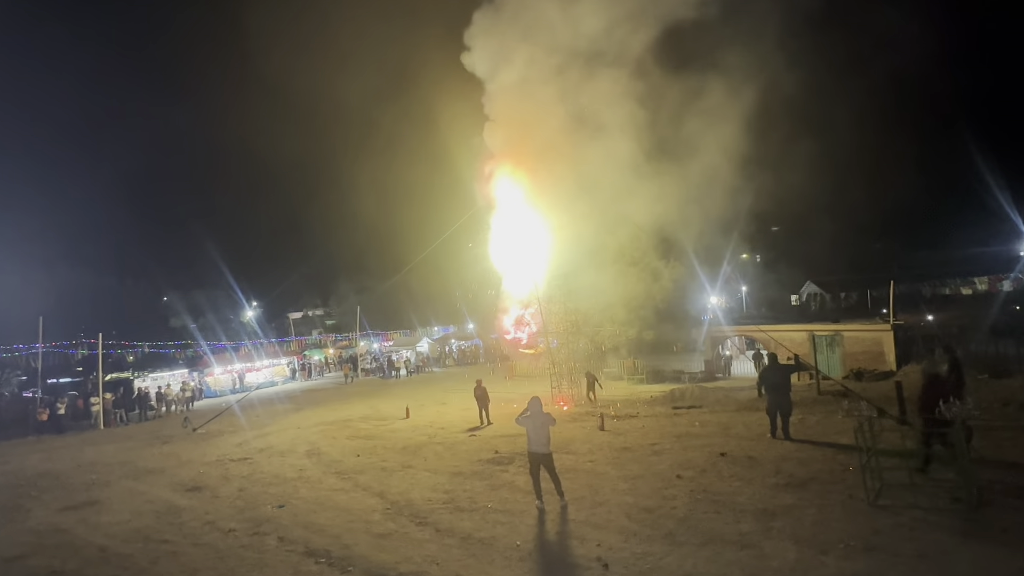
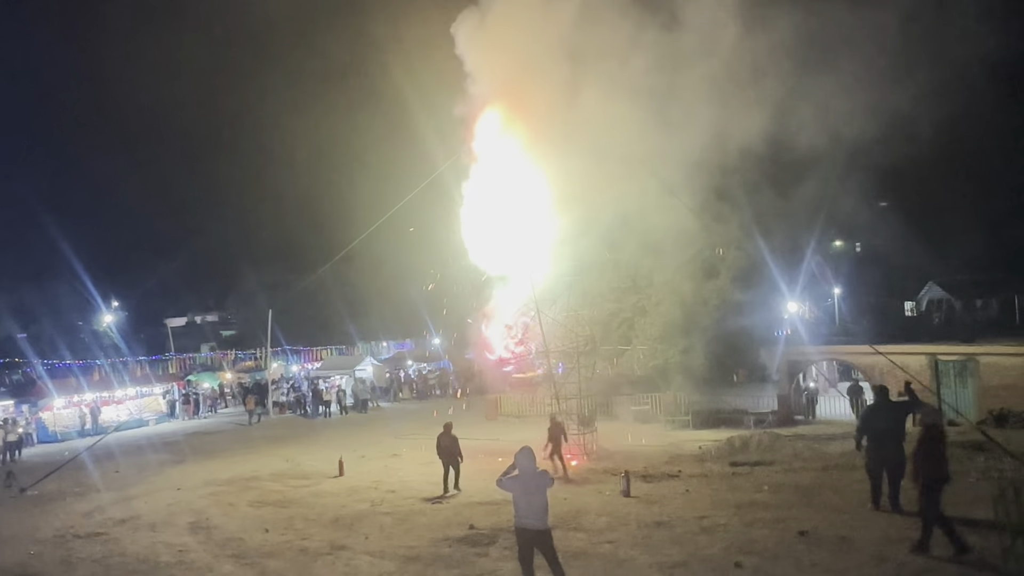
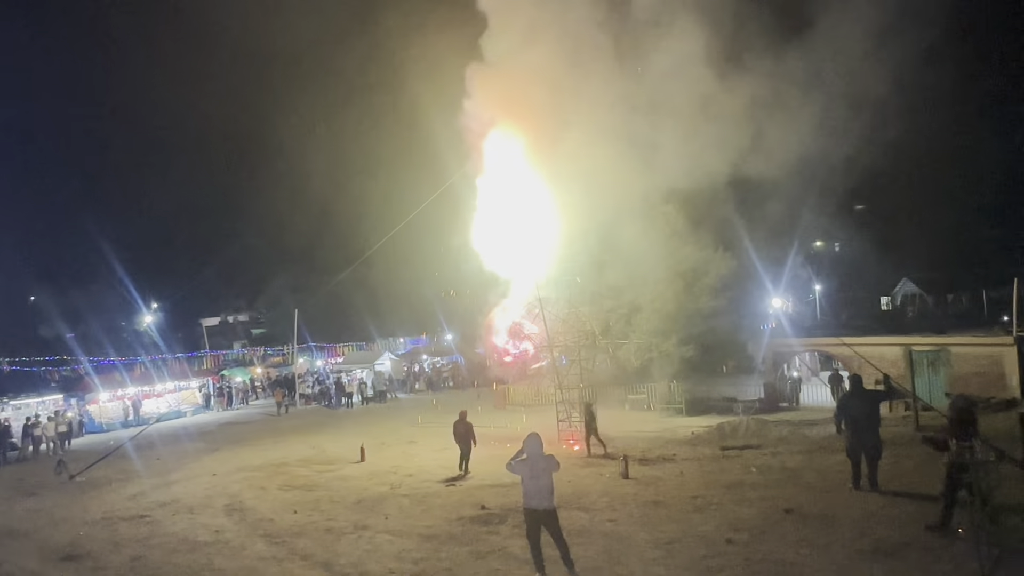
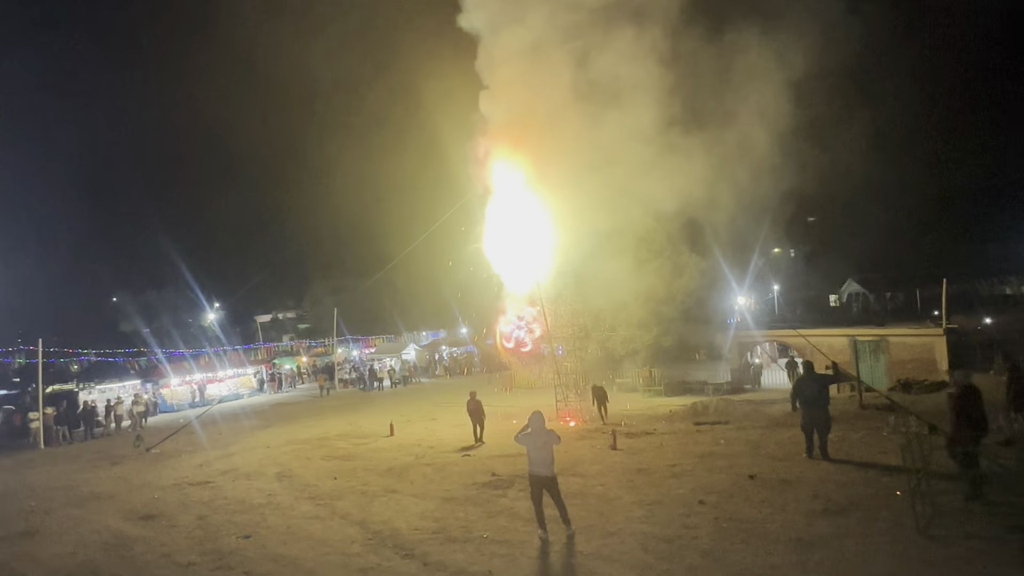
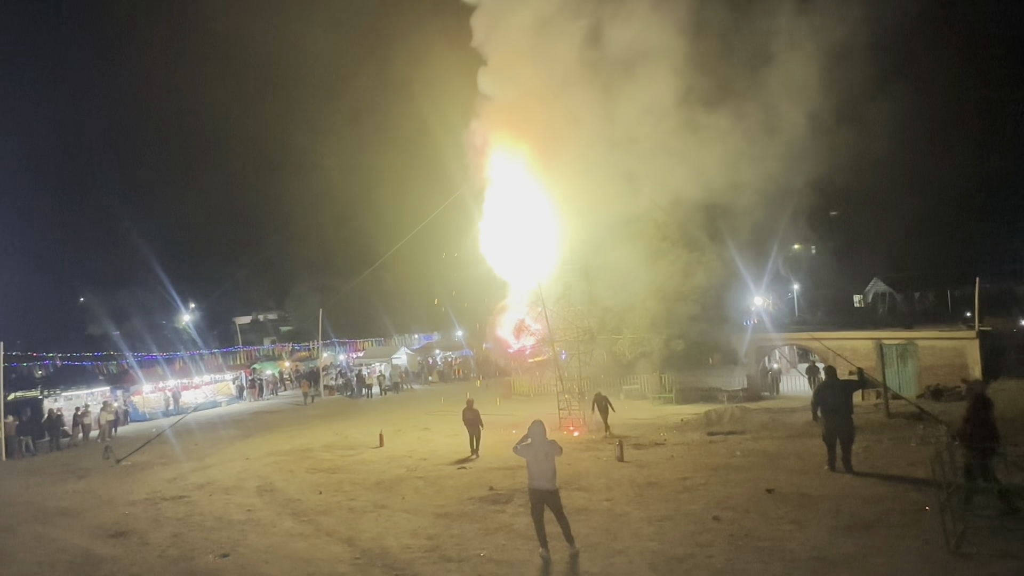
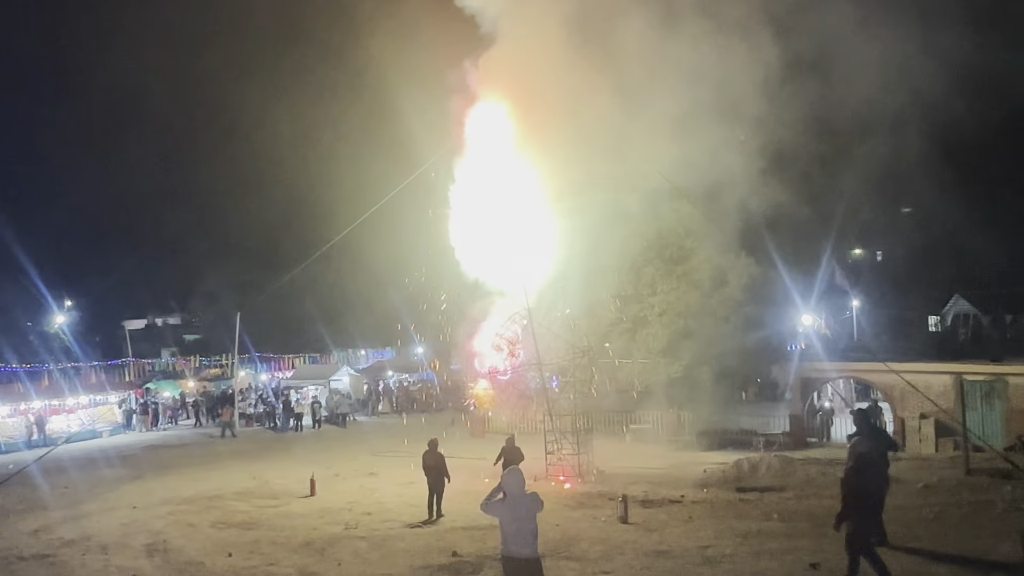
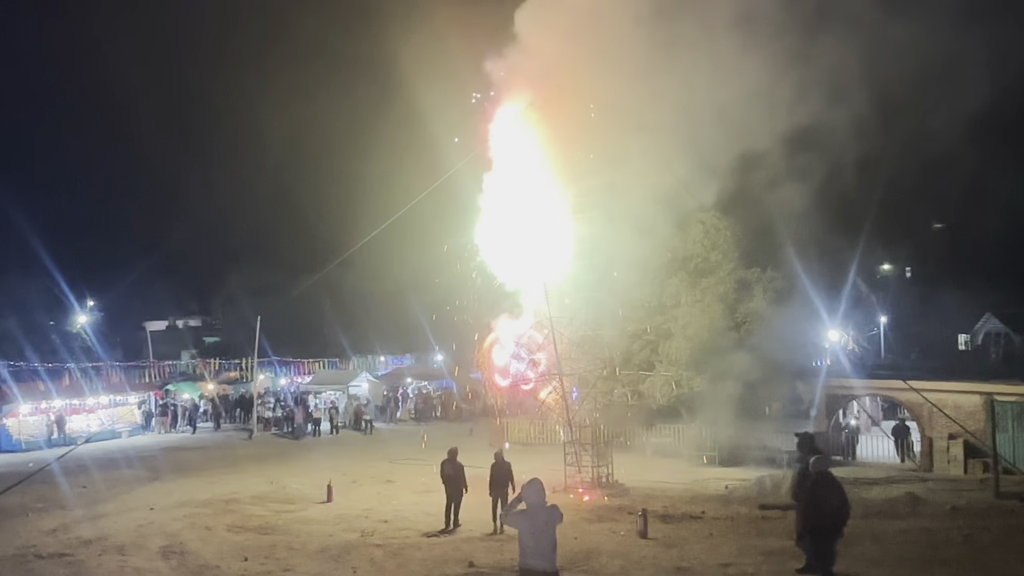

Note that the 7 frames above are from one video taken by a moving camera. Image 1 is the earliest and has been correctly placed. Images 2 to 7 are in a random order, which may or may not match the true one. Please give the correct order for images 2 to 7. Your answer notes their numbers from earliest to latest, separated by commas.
4, 5, 3, 2, 6, 7
